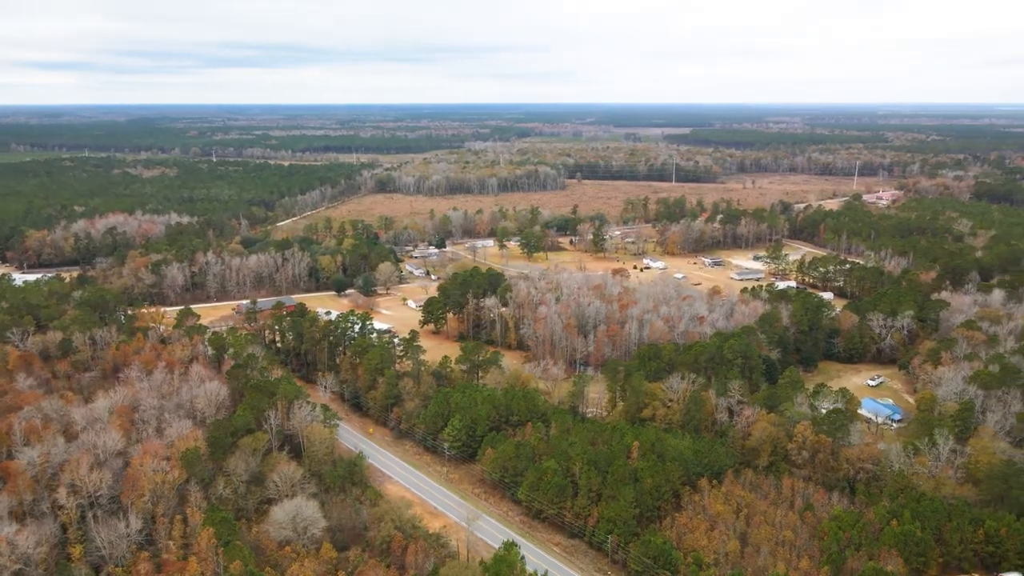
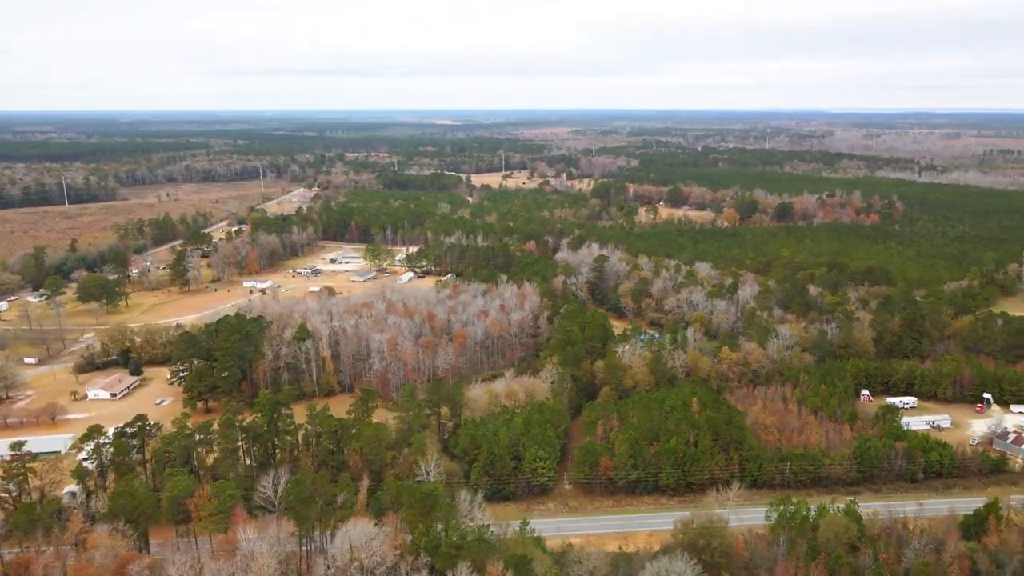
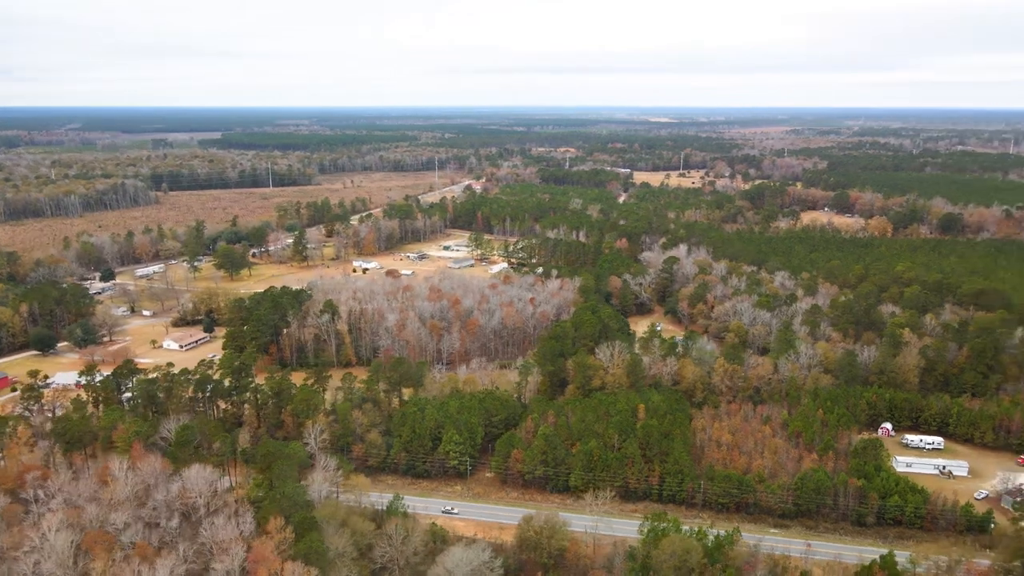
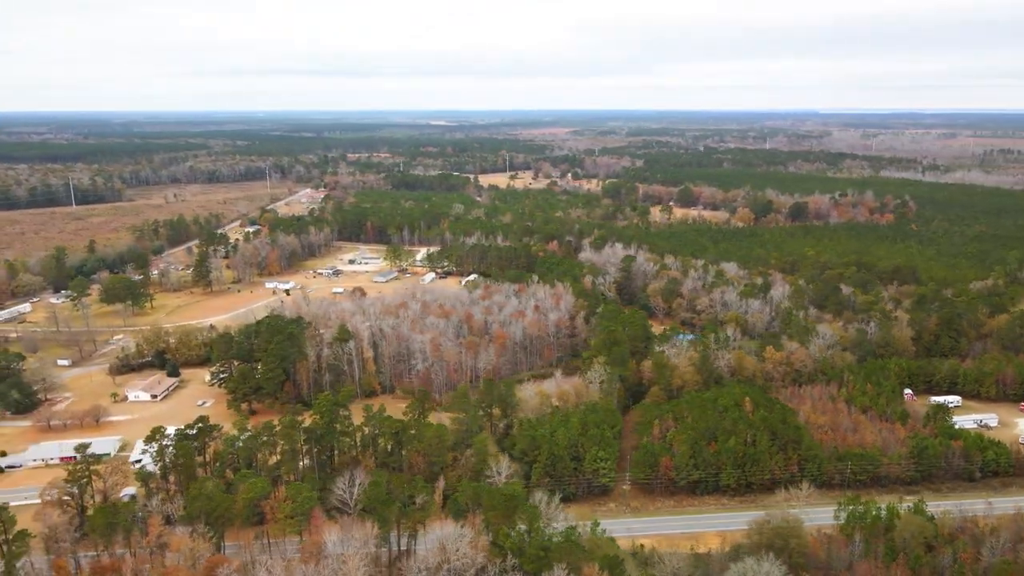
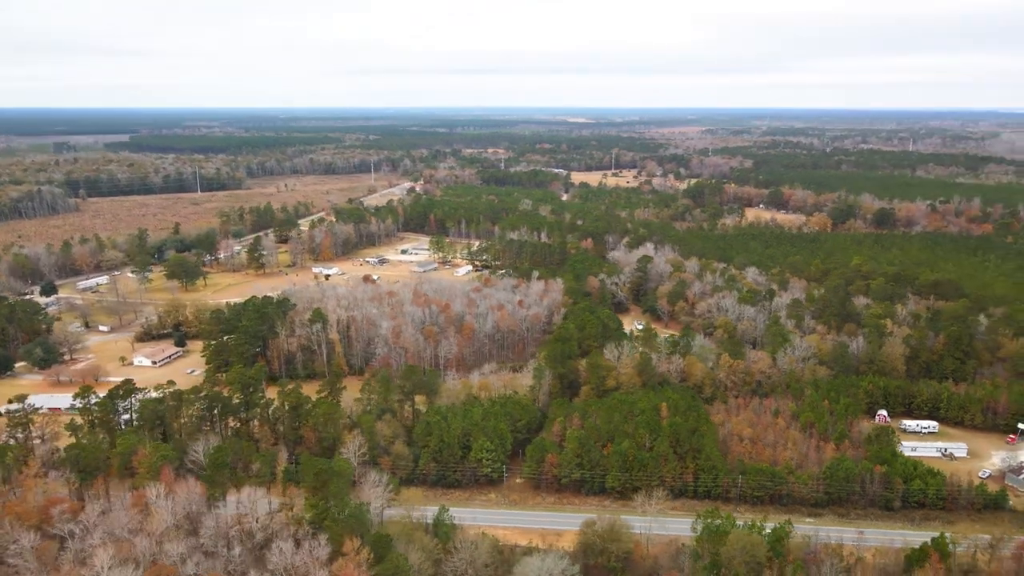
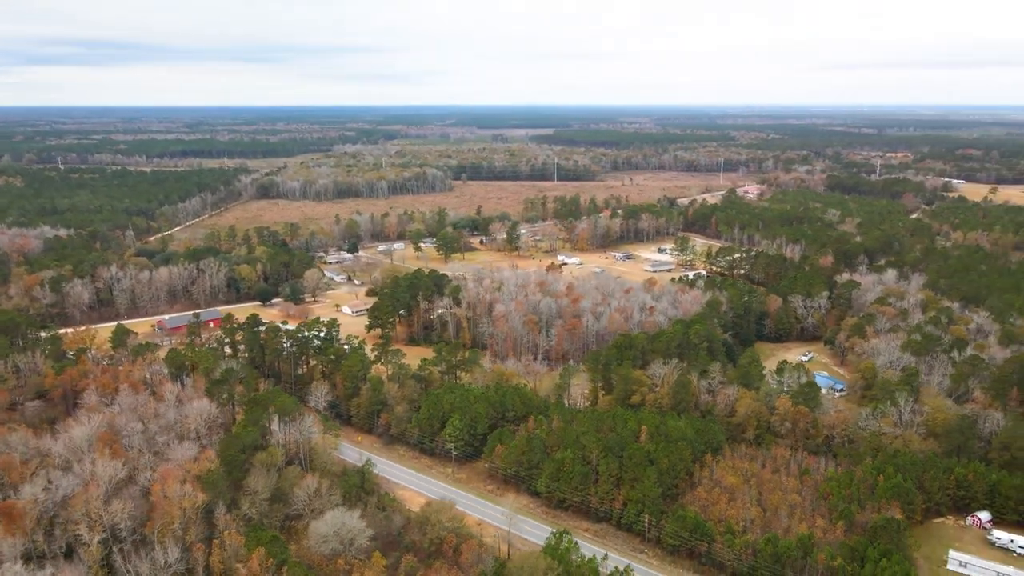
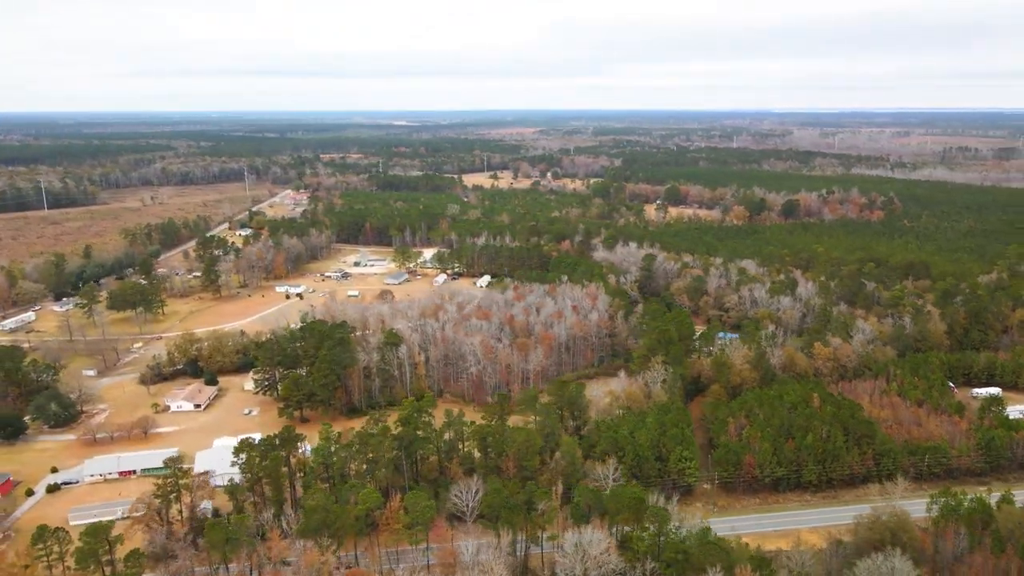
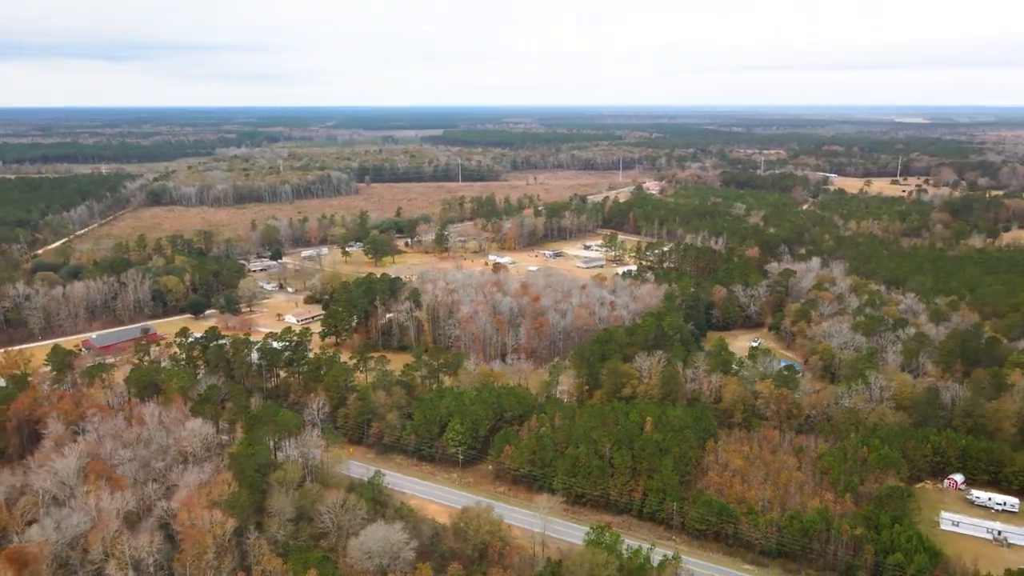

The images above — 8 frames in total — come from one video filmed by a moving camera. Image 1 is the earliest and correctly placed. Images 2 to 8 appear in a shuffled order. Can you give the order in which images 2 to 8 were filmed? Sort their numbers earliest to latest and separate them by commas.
6, 8, 3, 5, 2, 4, 7
